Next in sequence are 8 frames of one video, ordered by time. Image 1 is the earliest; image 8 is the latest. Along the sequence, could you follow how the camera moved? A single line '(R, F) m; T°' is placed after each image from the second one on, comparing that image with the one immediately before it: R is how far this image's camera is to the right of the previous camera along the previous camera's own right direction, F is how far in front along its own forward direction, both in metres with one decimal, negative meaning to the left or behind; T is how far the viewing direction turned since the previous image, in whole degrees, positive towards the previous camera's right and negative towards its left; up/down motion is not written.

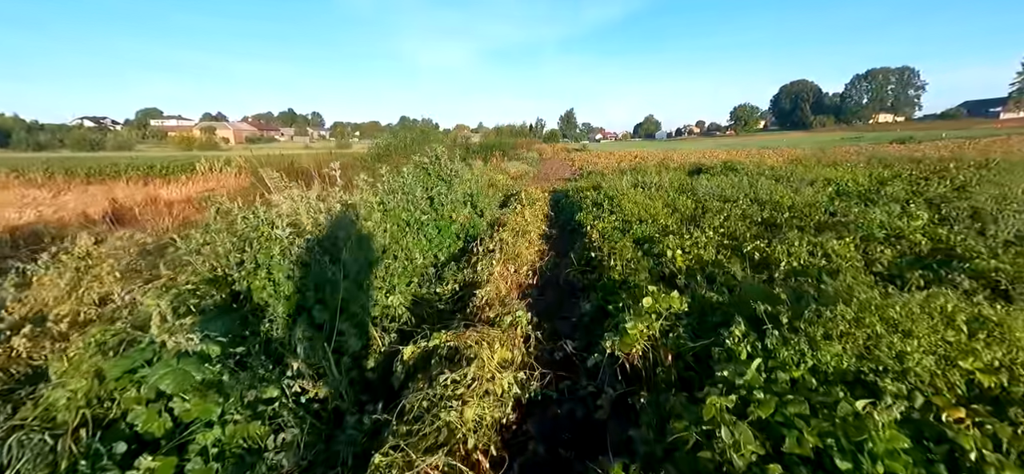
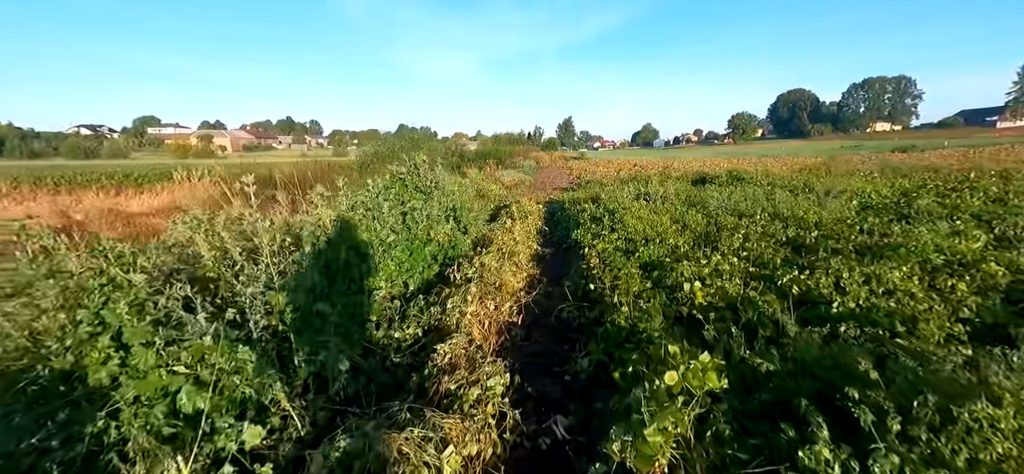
(+0.2, +1.1) m; 0°
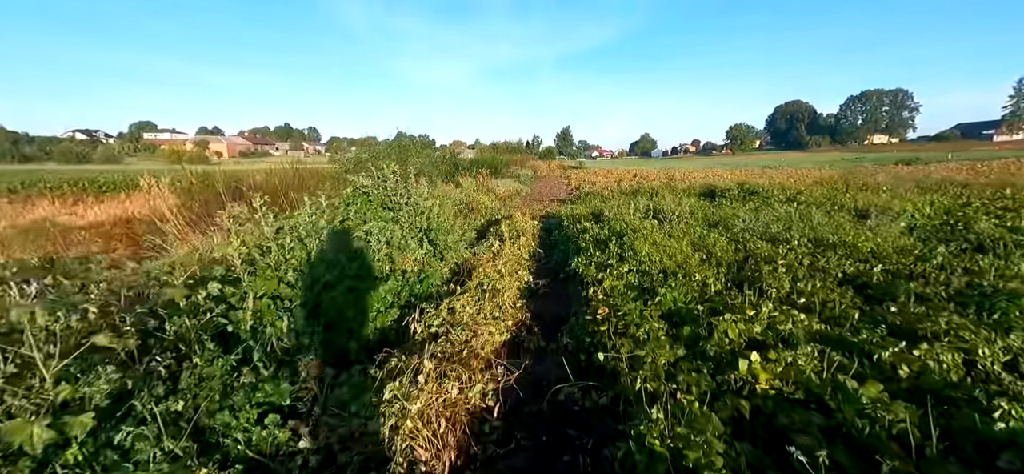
(+0.2, +1.5) m; 0°
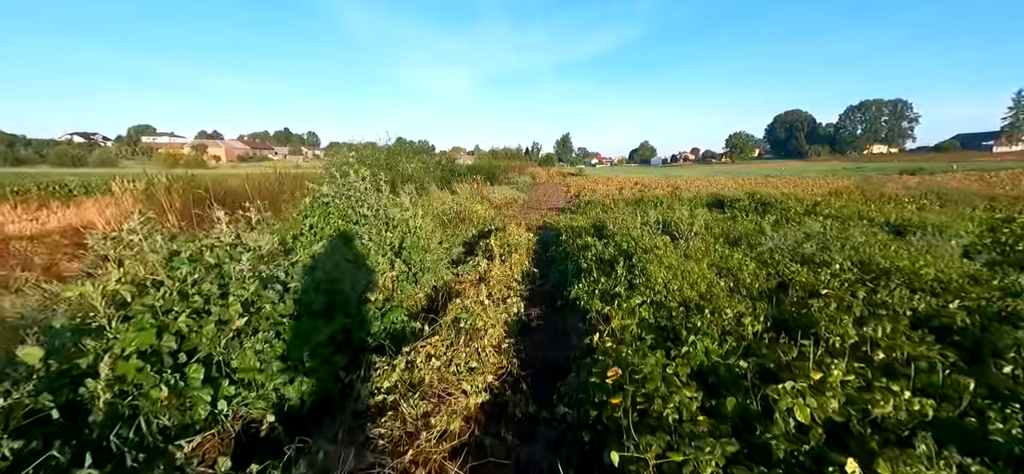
(+0.2, +1.1) m; 0°
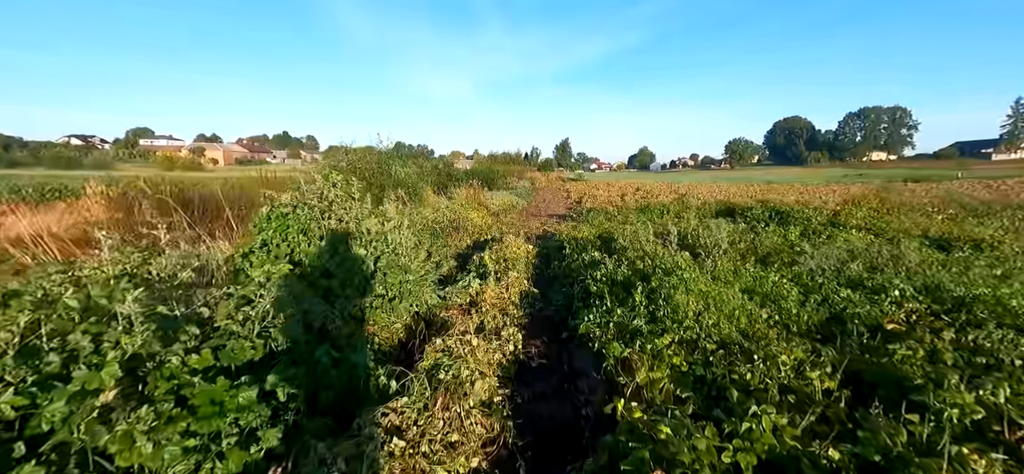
(0.0, +1.0) m; 0°
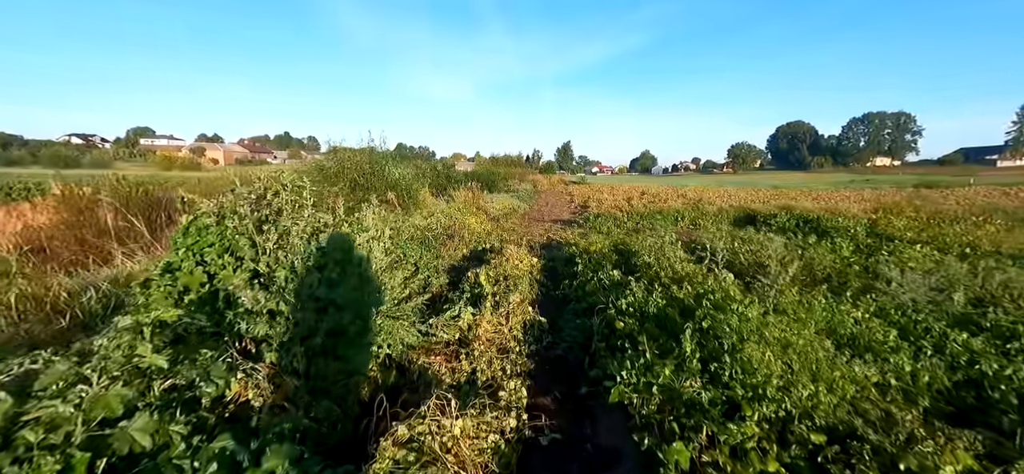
(0.0, +1.3) m; 0°
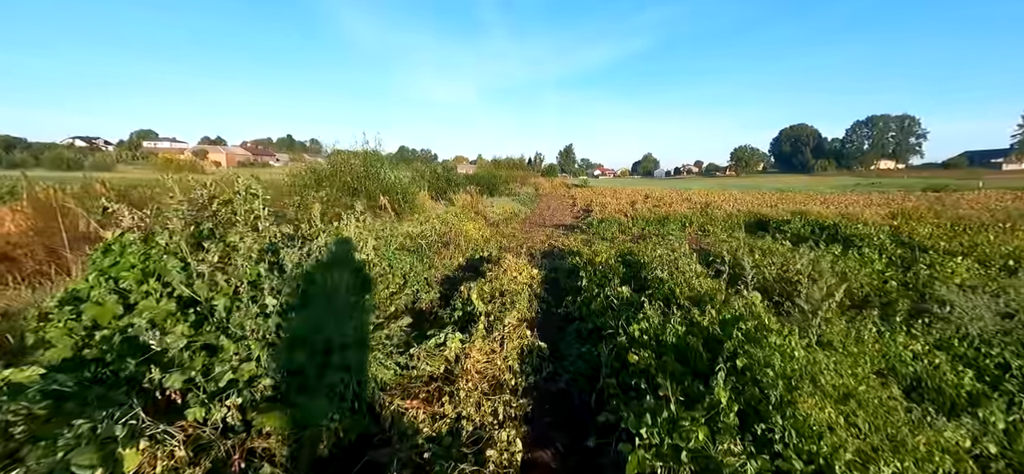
(+0.1, +0.7) m; 0°
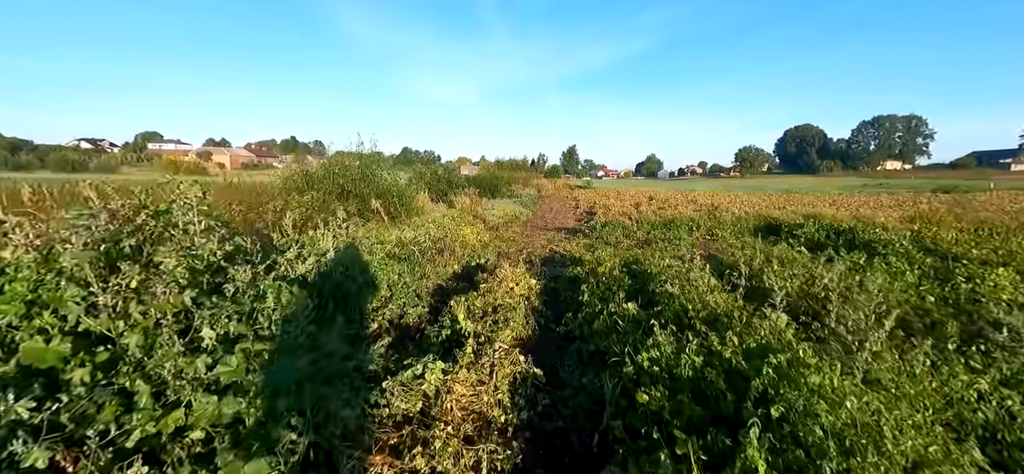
(+0.1, +0.6) m; 0°
